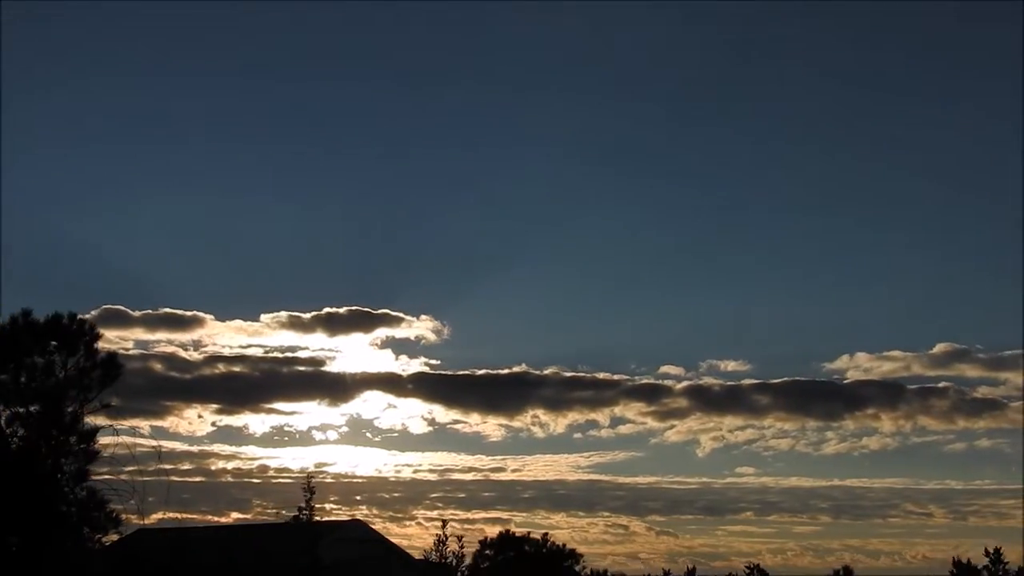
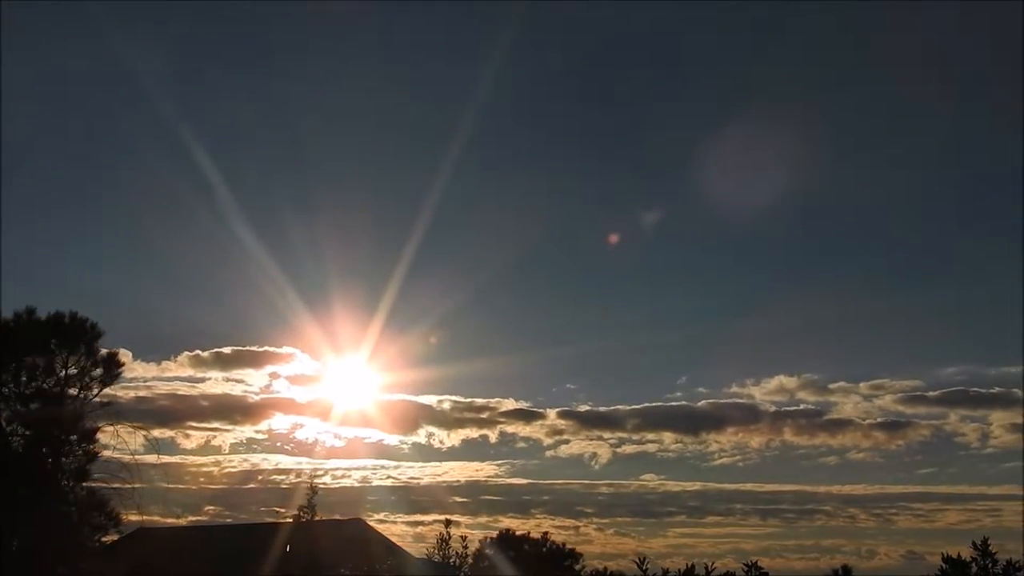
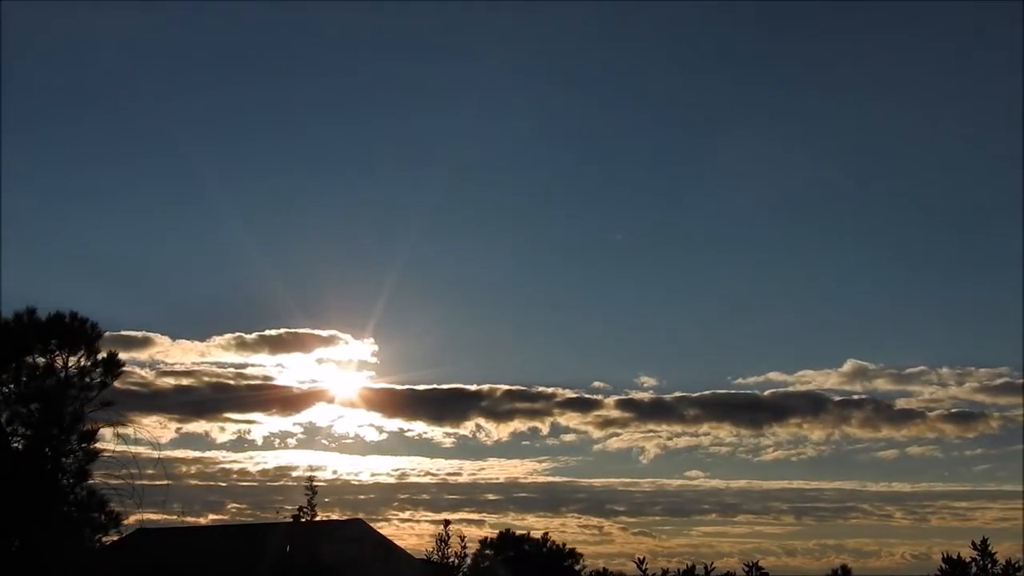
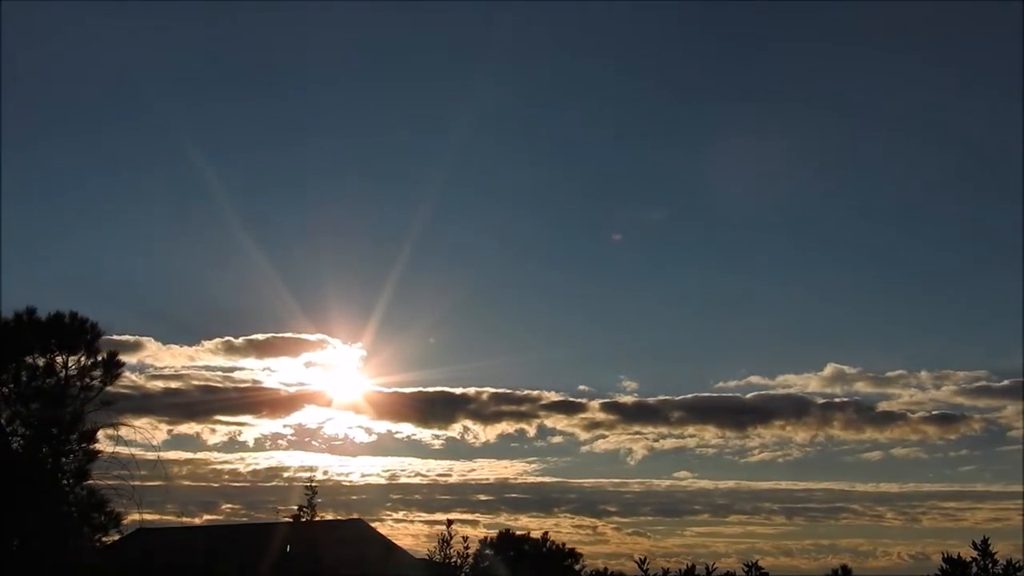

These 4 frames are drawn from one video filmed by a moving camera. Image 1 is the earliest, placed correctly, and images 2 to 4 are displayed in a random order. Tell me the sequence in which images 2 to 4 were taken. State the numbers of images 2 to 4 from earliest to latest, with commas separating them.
3, 4, 2
